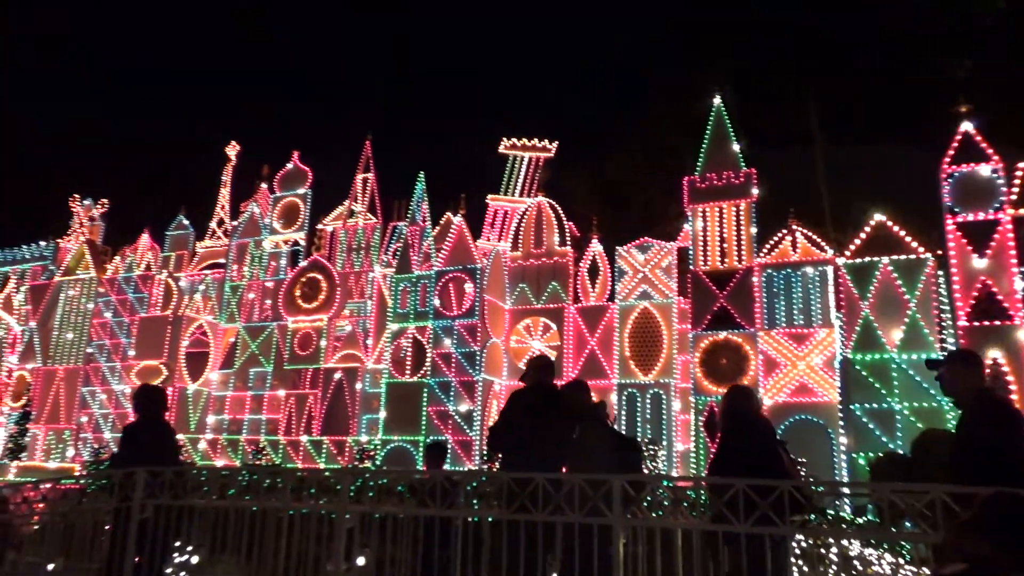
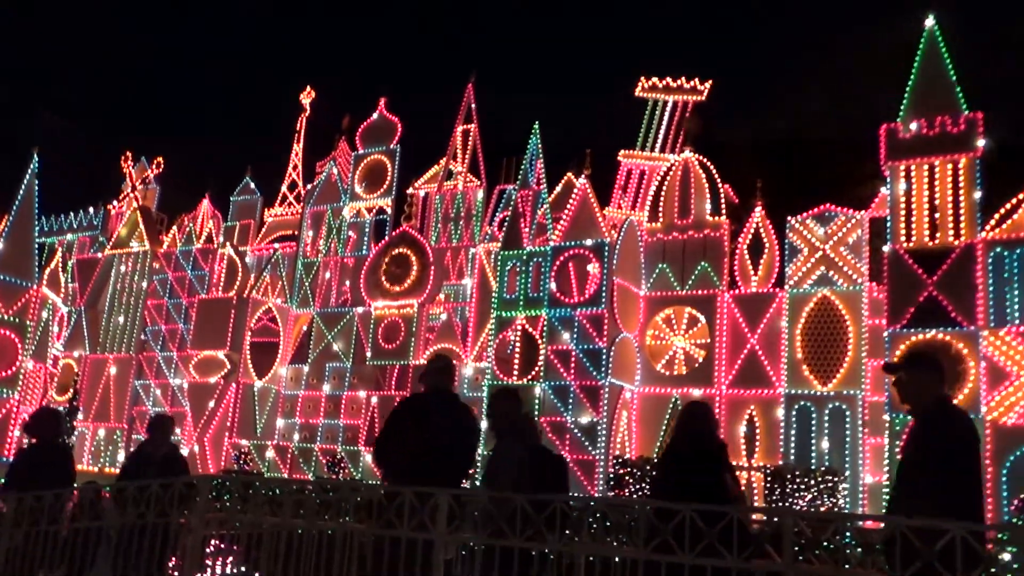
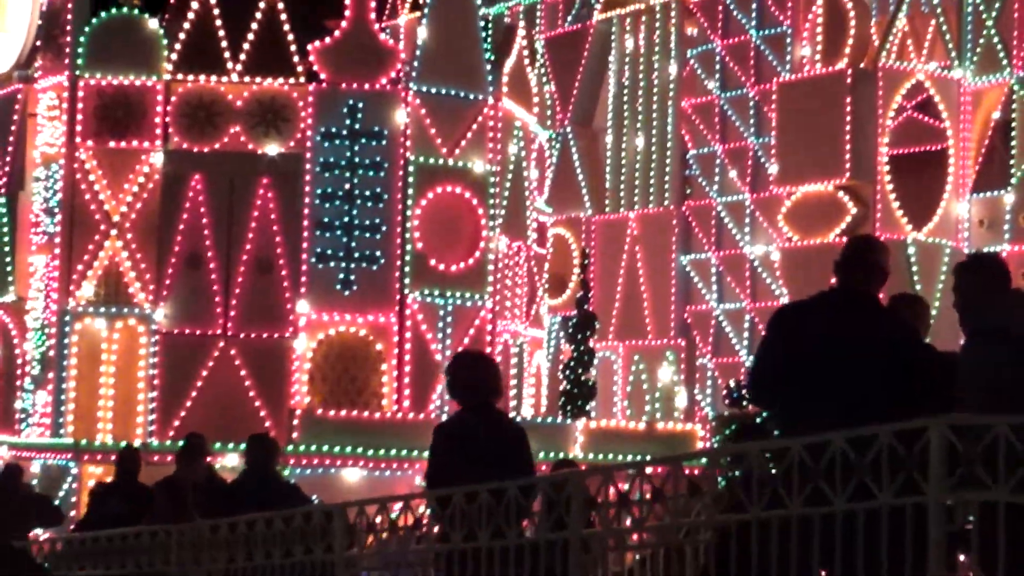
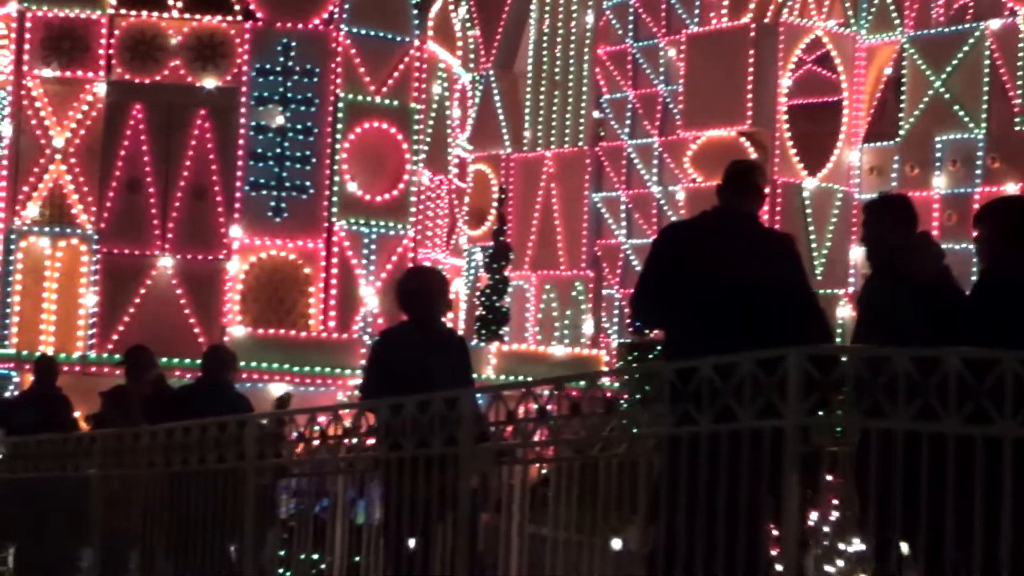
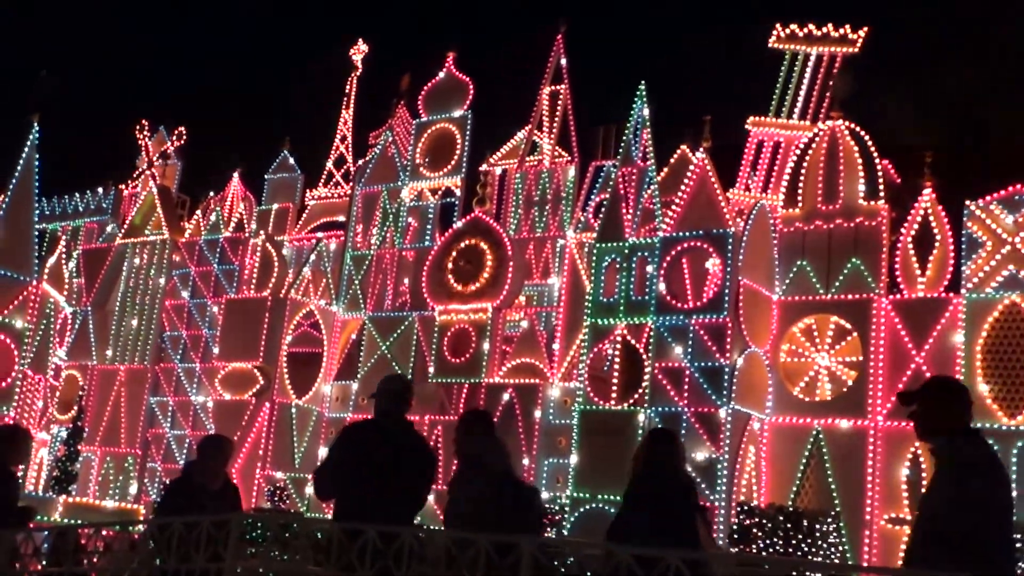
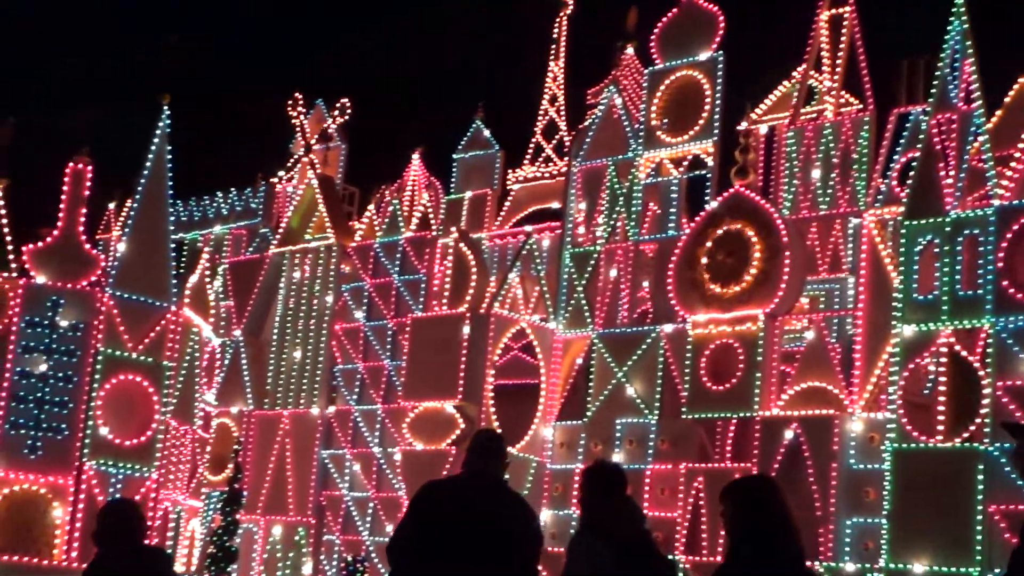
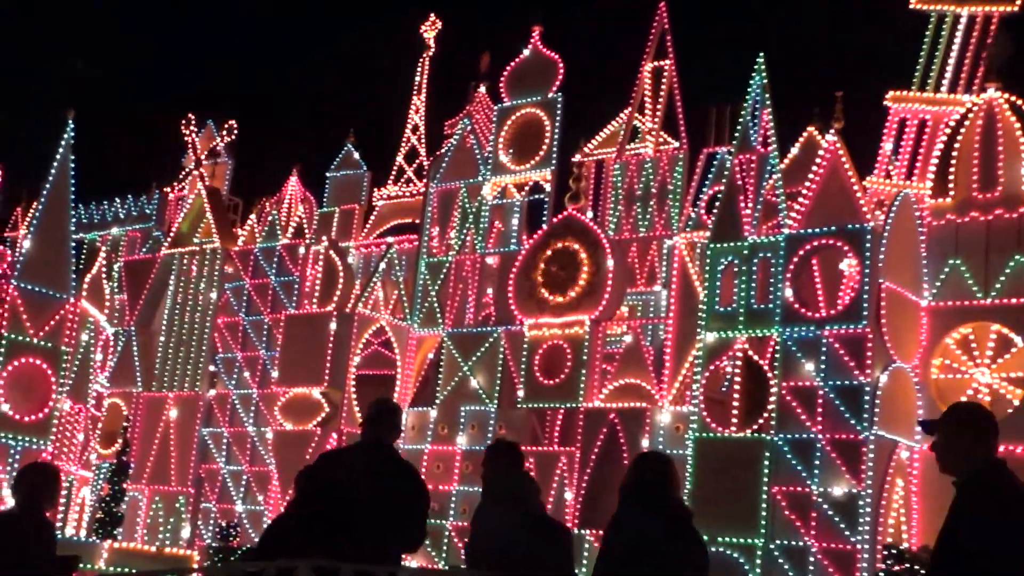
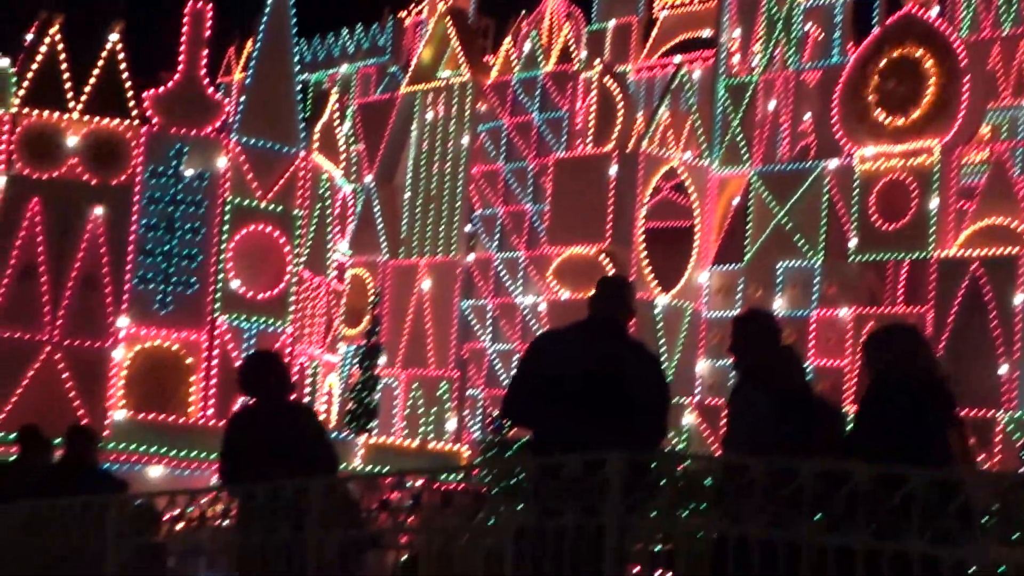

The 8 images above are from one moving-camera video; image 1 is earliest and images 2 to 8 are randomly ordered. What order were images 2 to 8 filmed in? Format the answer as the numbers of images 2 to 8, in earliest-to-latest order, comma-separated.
2, 5, 7, 6, 8, 4, 3
